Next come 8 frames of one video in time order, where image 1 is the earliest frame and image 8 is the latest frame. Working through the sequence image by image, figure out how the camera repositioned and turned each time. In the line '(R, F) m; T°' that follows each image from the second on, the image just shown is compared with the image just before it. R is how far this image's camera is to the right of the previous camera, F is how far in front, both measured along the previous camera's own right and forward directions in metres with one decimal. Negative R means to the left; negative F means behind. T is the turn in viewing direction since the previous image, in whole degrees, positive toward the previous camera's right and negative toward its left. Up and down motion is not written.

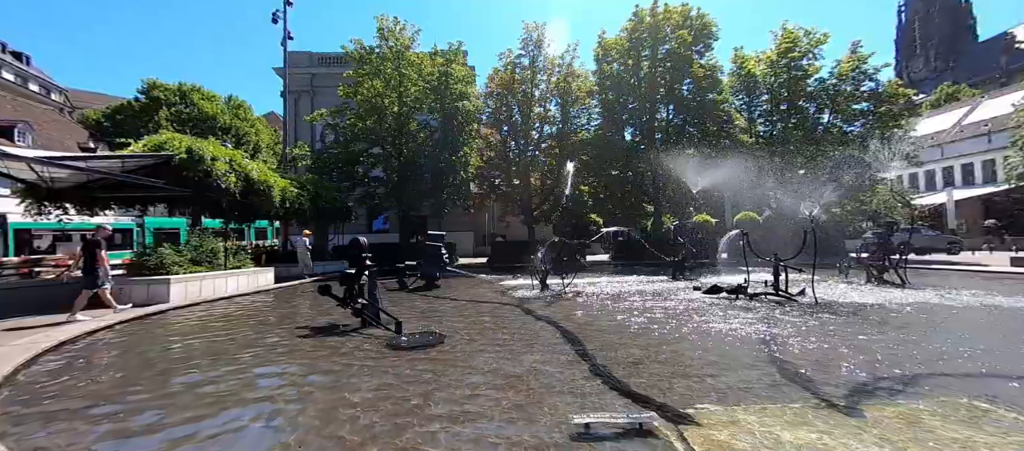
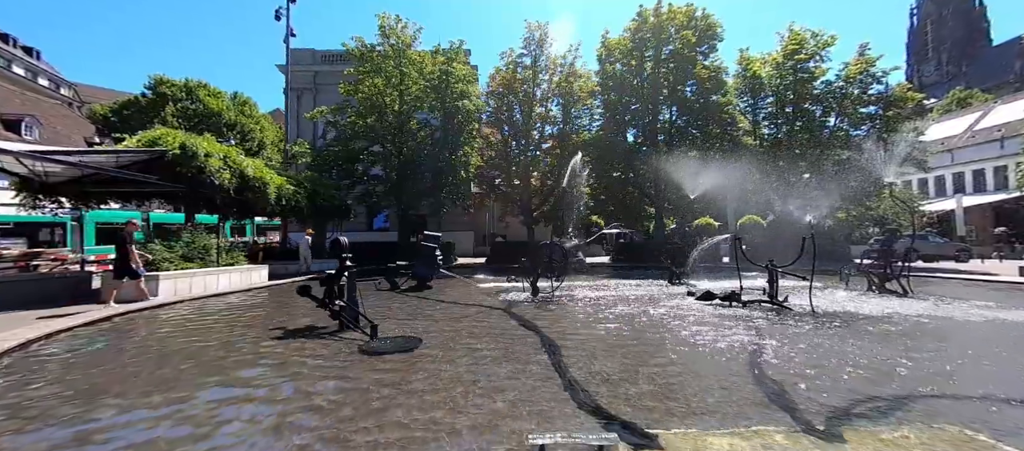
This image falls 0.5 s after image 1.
(+0.3, +0.2) m; -1°
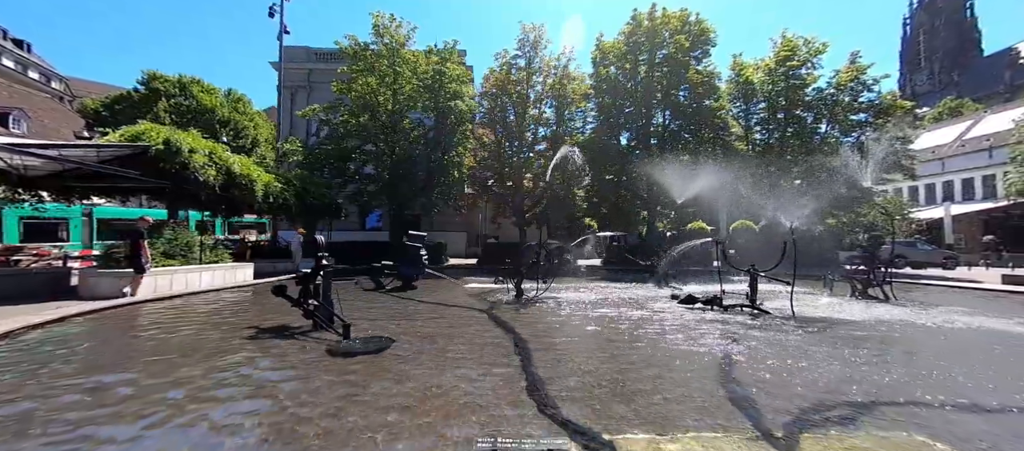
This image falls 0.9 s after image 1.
(+0.3, +0.1) m; +1°
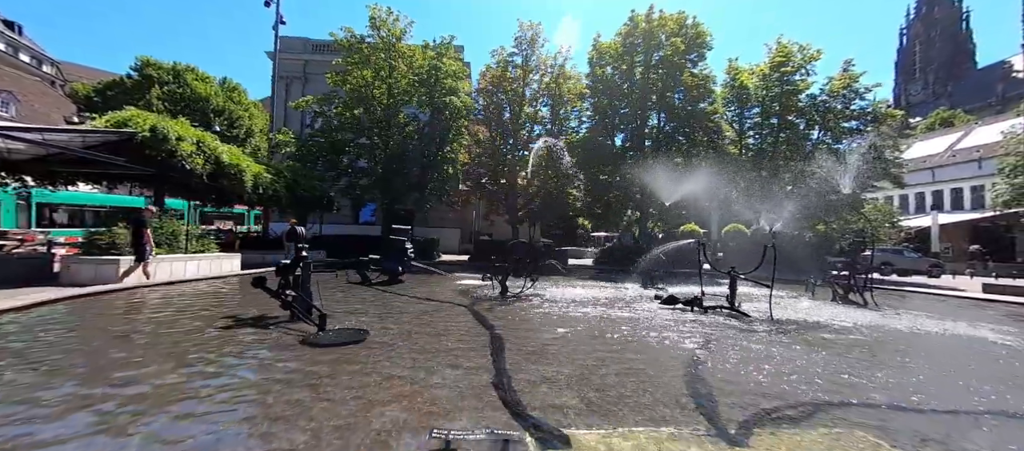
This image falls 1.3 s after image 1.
(+0.2, 0.0) m; +1°
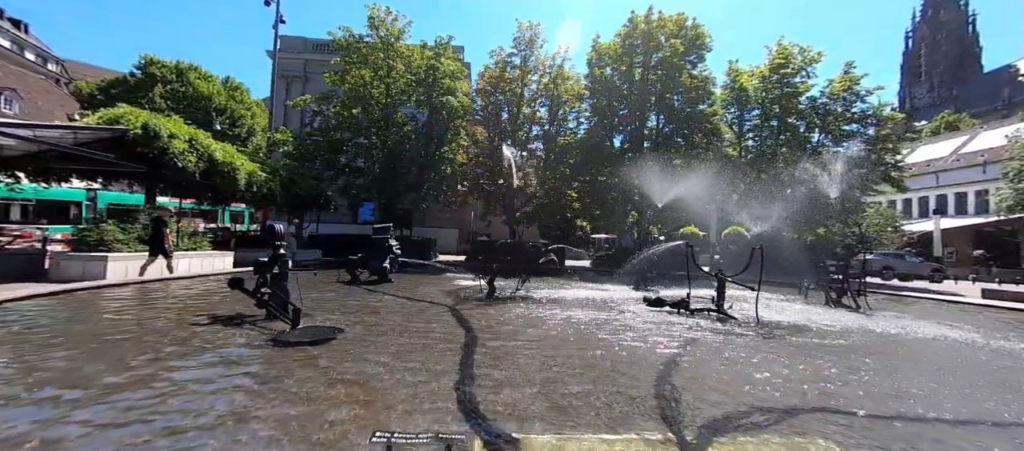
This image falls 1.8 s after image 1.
(+0.3, +0.1) m; 0°
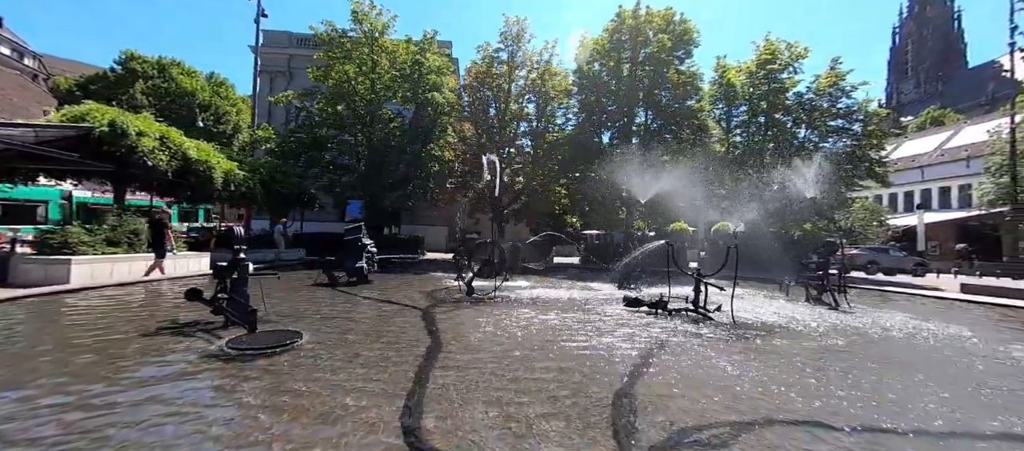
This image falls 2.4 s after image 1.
(+0.3, +0.2) m; +1°
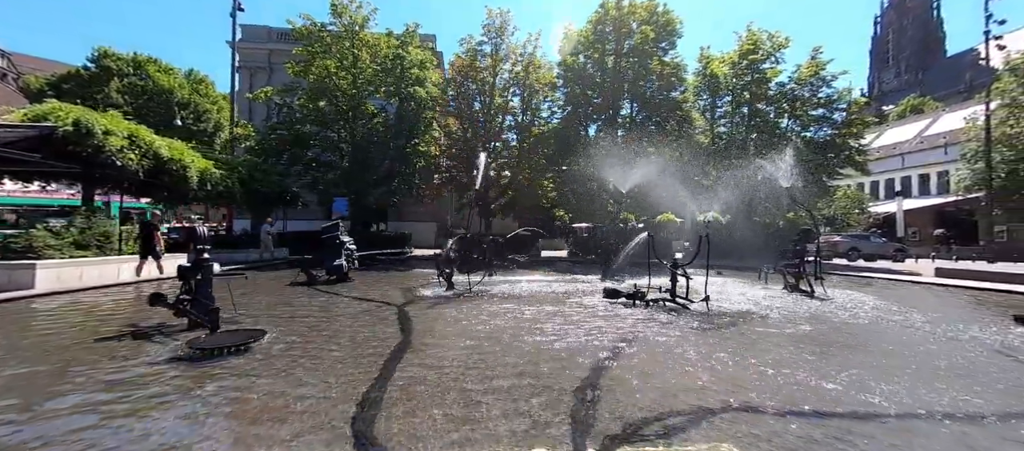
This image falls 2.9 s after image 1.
(+0.3, +0.1) m; +1°
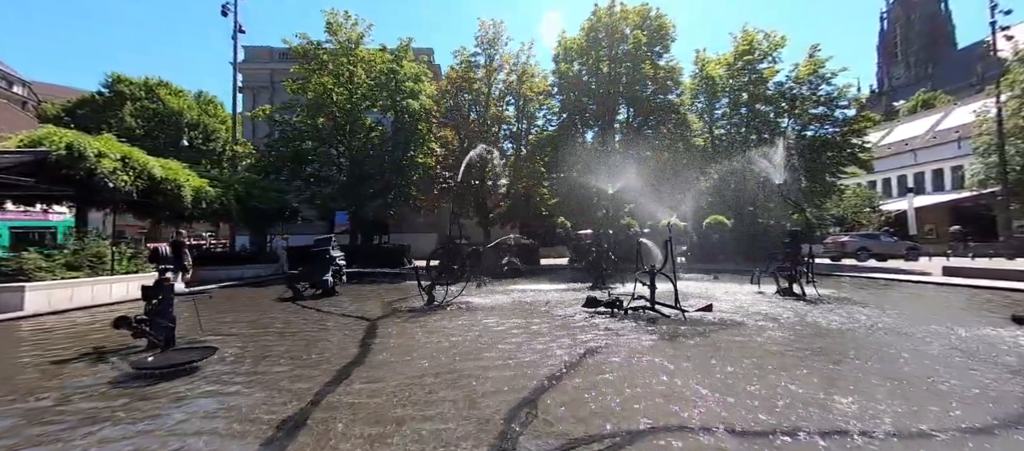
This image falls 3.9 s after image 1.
(+0.7, +0.1) m; -1°
